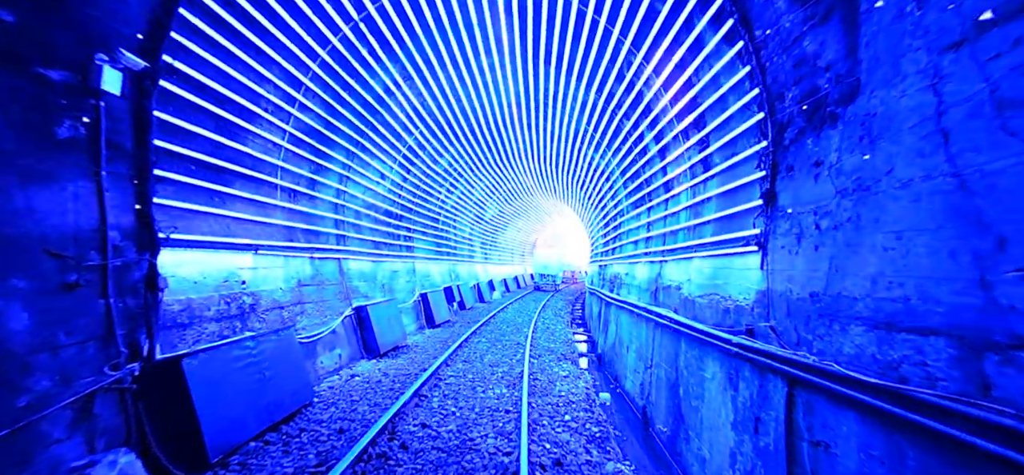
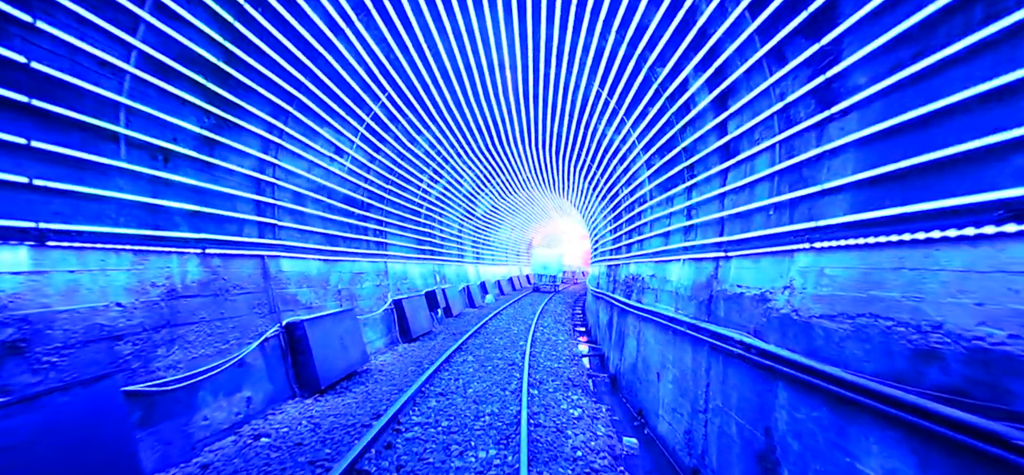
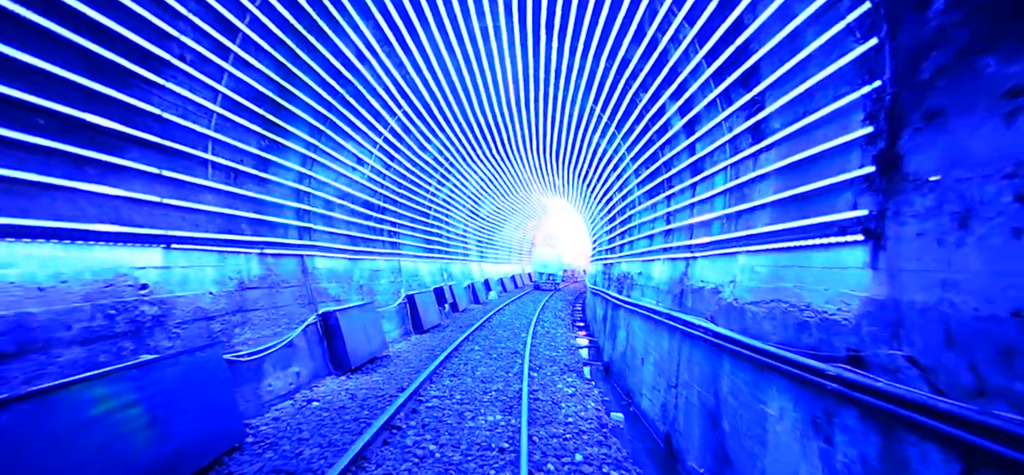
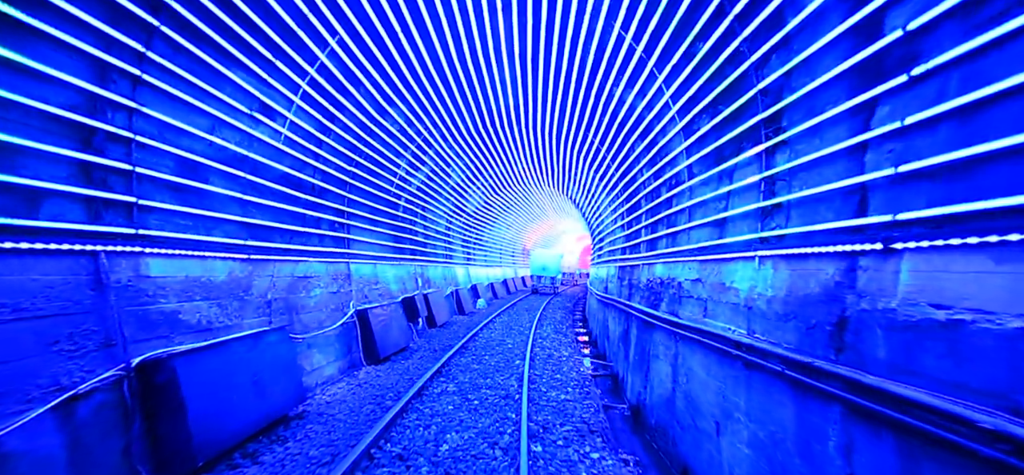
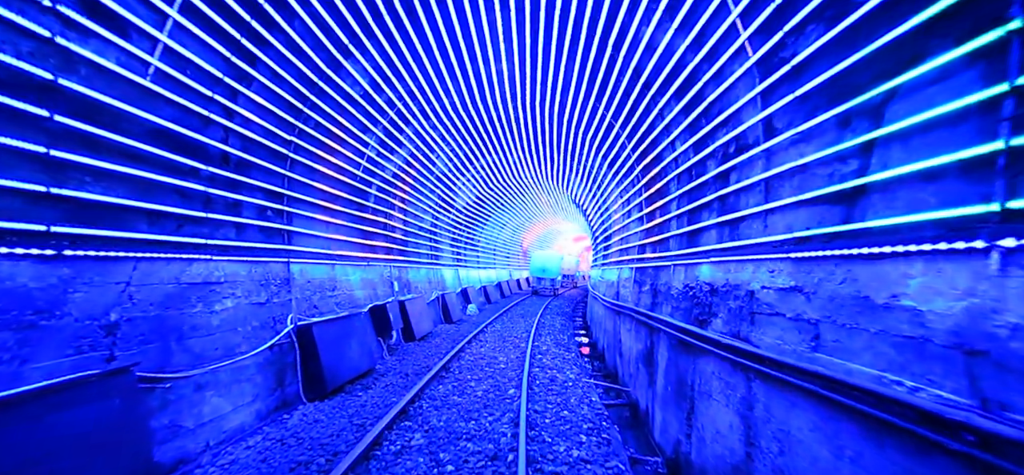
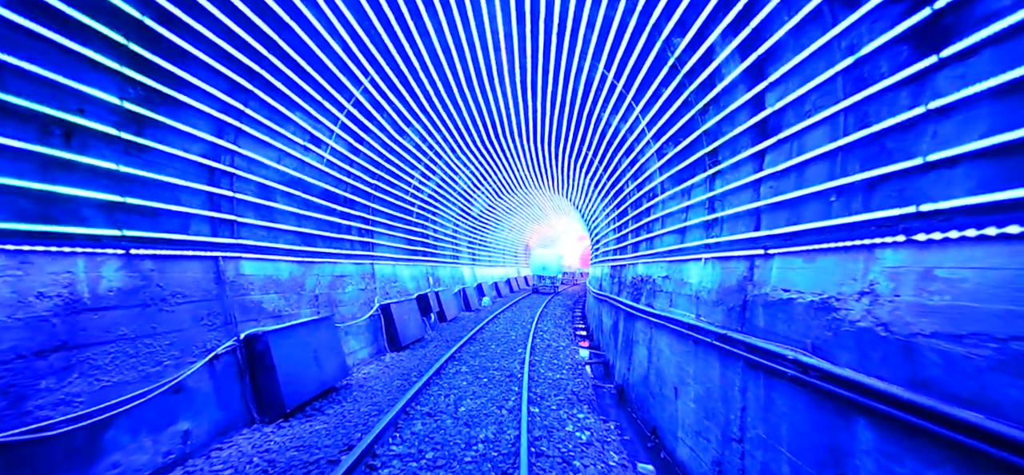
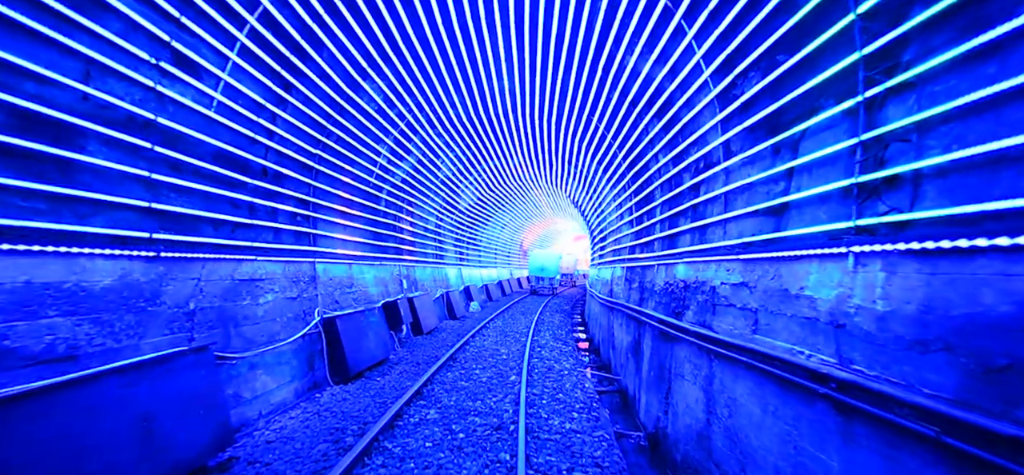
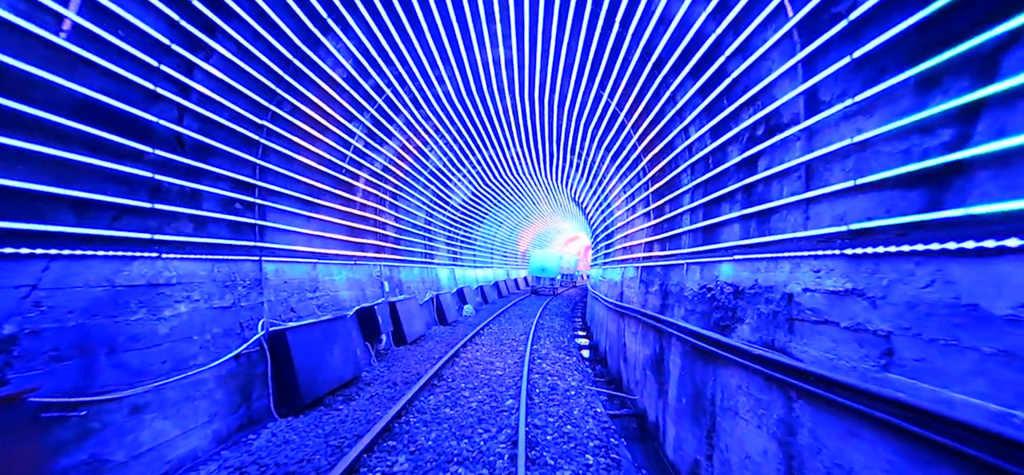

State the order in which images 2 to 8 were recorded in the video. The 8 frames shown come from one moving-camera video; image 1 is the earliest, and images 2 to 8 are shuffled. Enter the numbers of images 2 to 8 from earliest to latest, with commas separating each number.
3, 2, 6, 4, 7, 5, 8
